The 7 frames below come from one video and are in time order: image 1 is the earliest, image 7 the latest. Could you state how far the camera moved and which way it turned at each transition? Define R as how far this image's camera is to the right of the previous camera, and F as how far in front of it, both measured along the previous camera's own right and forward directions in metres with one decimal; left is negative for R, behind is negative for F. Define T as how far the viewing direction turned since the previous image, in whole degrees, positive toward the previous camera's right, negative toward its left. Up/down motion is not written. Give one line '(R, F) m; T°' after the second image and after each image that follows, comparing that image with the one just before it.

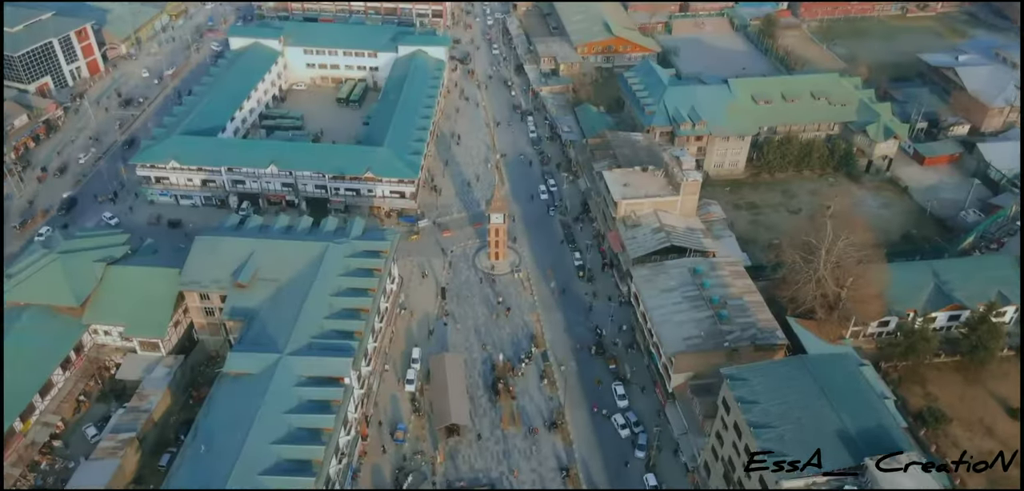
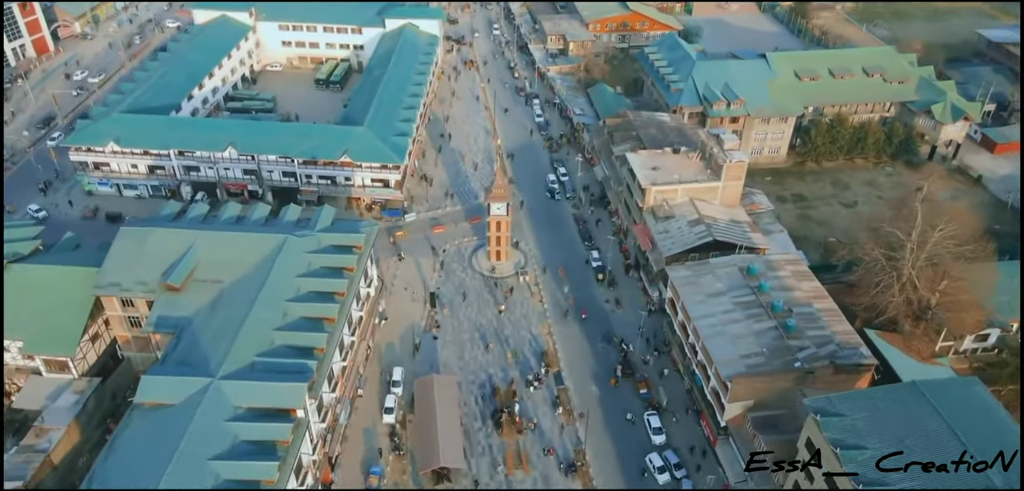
(-0.5, +15.0) m; 0°
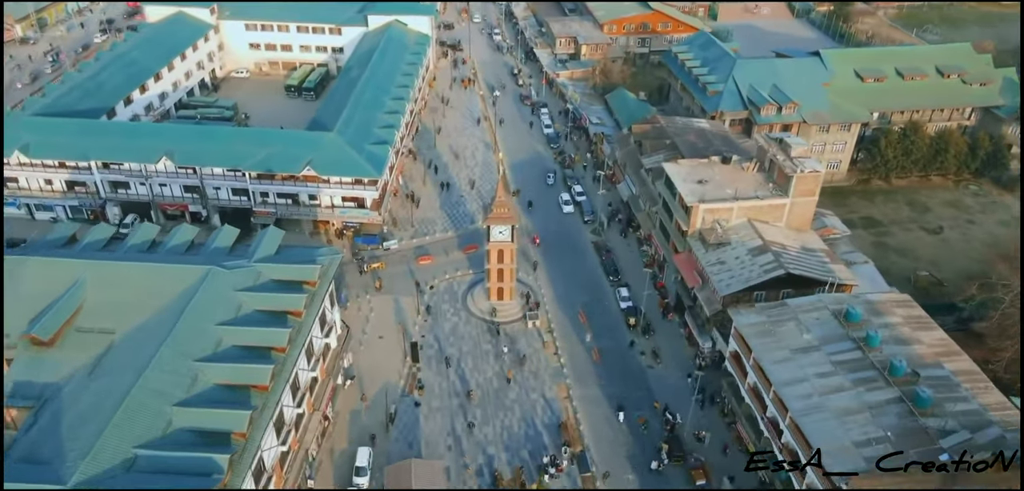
(-0.5, +15.8) m; 0°
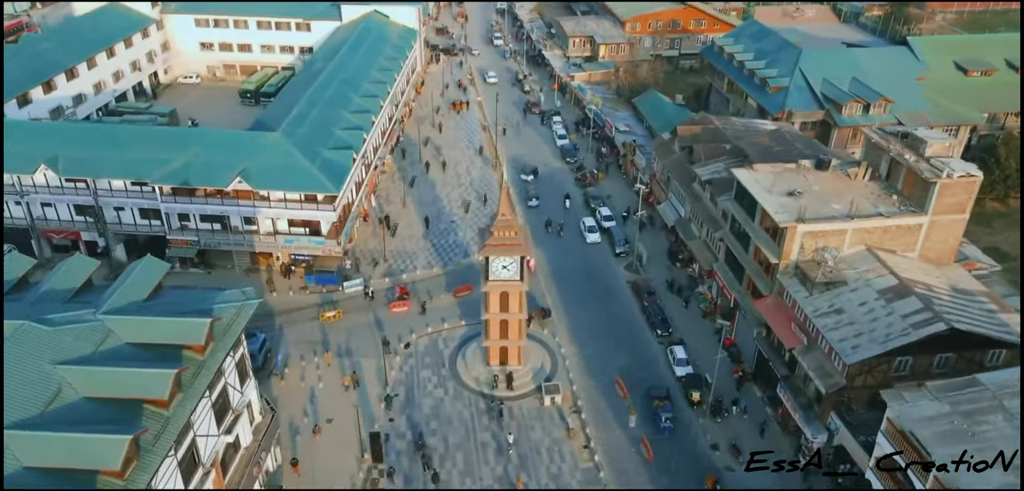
(-0.4, +17.0) m; 0°
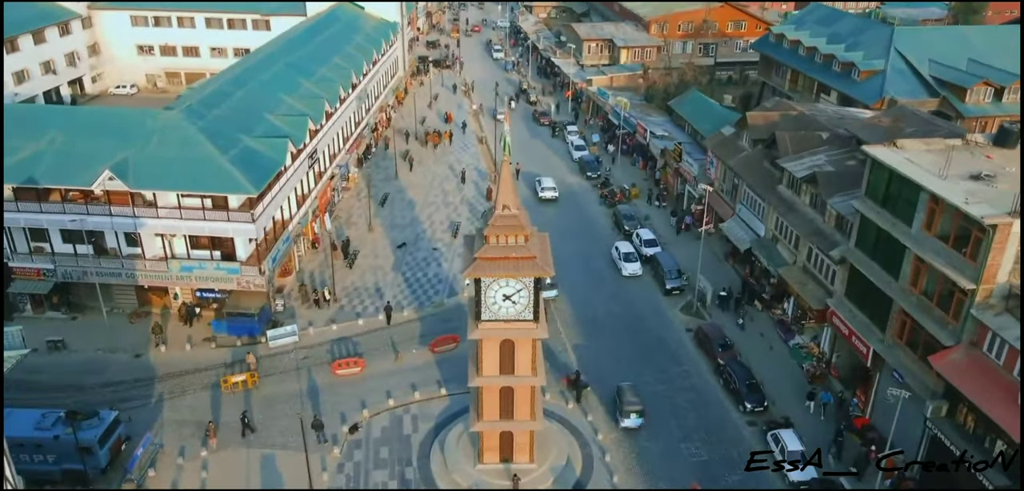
(-0.2, +15.1) m; 0°
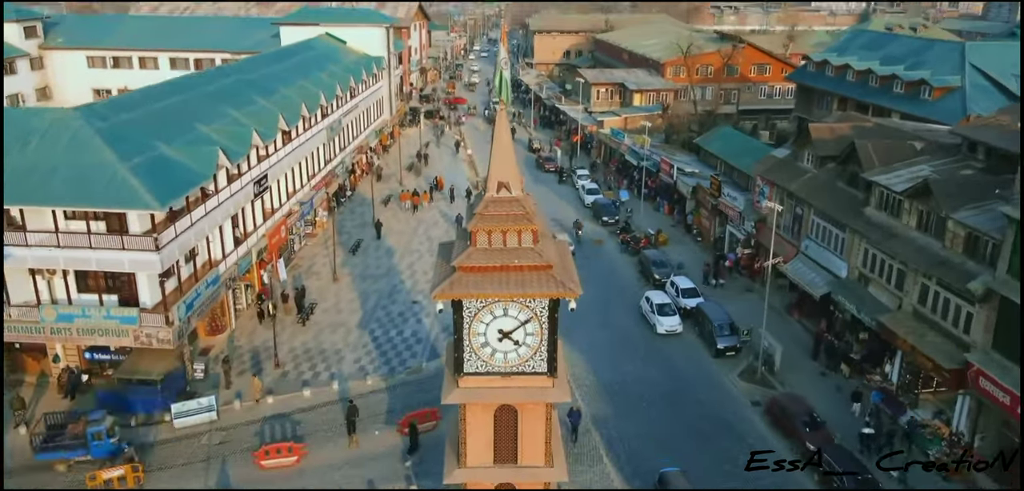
(0.0, +8.5) m; 0°
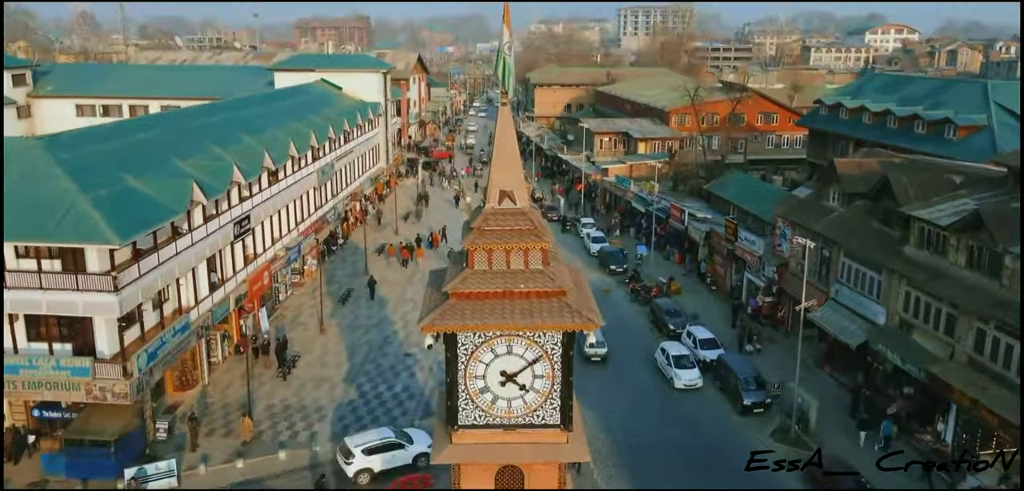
(-0.1, +2.4) m; 0°
